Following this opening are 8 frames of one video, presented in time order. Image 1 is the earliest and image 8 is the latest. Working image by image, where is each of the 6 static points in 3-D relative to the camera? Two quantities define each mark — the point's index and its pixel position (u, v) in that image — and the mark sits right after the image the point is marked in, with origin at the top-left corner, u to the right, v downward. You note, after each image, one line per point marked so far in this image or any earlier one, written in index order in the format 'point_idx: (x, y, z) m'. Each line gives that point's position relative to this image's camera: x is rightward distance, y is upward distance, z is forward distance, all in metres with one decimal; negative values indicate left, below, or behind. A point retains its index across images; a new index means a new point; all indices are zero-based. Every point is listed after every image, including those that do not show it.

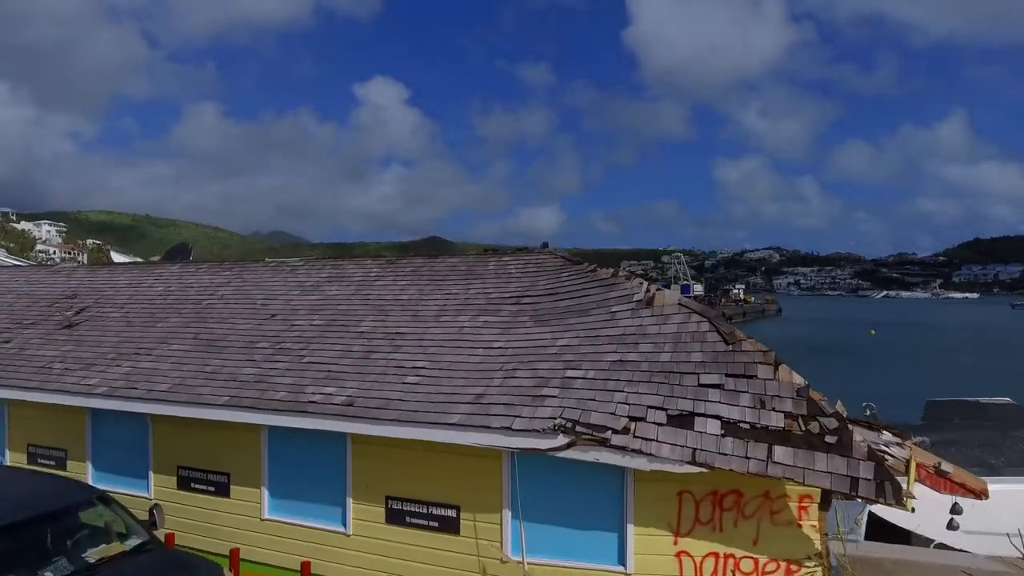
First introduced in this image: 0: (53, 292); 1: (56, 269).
0: (-4.8, -0.1, +7.2) m
1: (-5.3, +0.2, +7.9) m
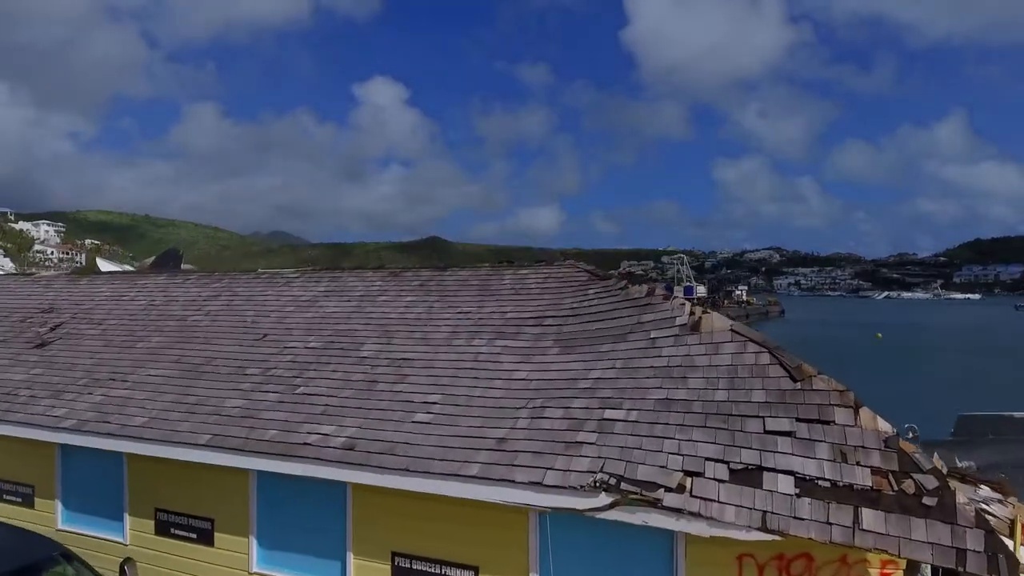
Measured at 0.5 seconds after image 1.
0: (-4.7, -0.1, +6.9) m
1: (-5.2, +0.1, +7.6) m
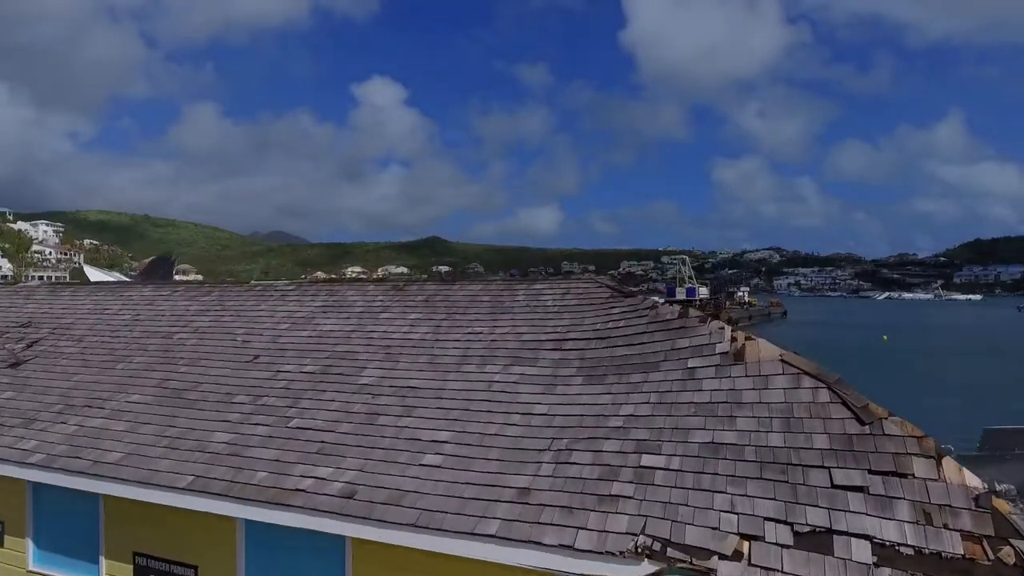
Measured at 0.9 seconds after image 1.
0: (-4.7, -0.2, +6.6) m
1: (-5.1, 0.0, +7.3) m
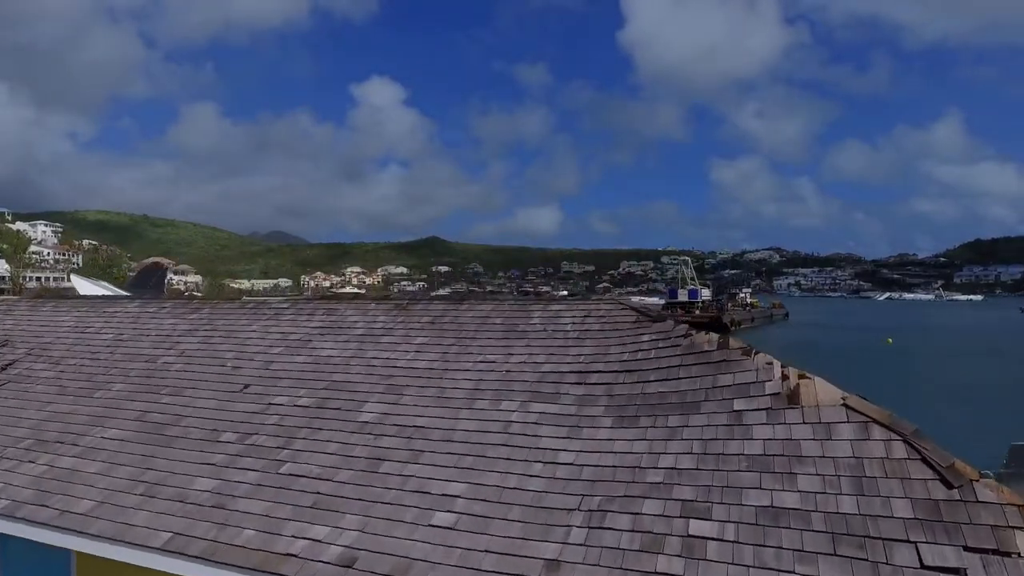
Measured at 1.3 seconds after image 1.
0: (-4.6, -0.3, +6.3) m
1: (-5.1, -0.1, +7.0) m
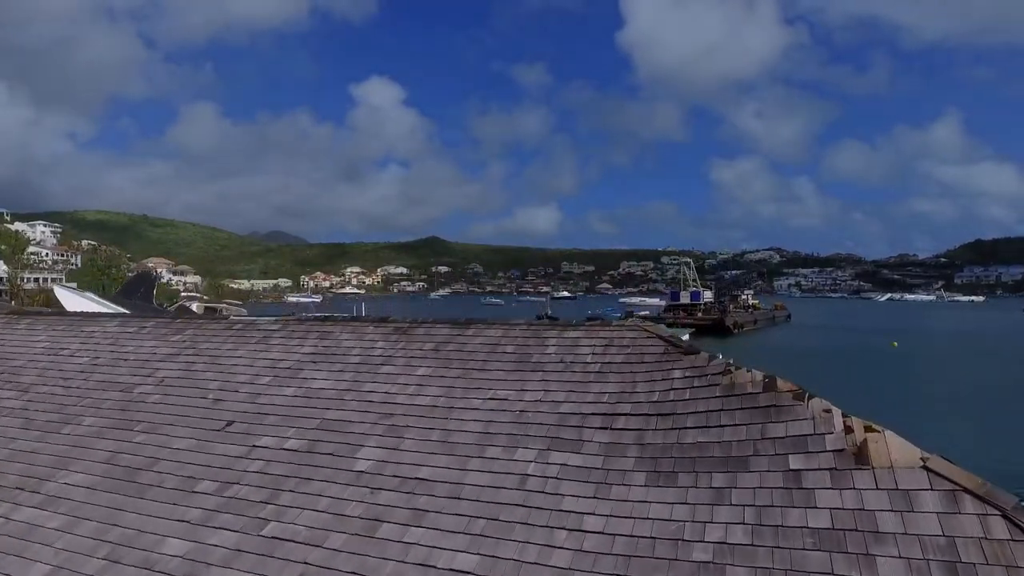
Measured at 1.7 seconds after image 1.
0: (-4.6, -0.4, +6.1) m
1: (-5.0, -0.1, +6.8) m
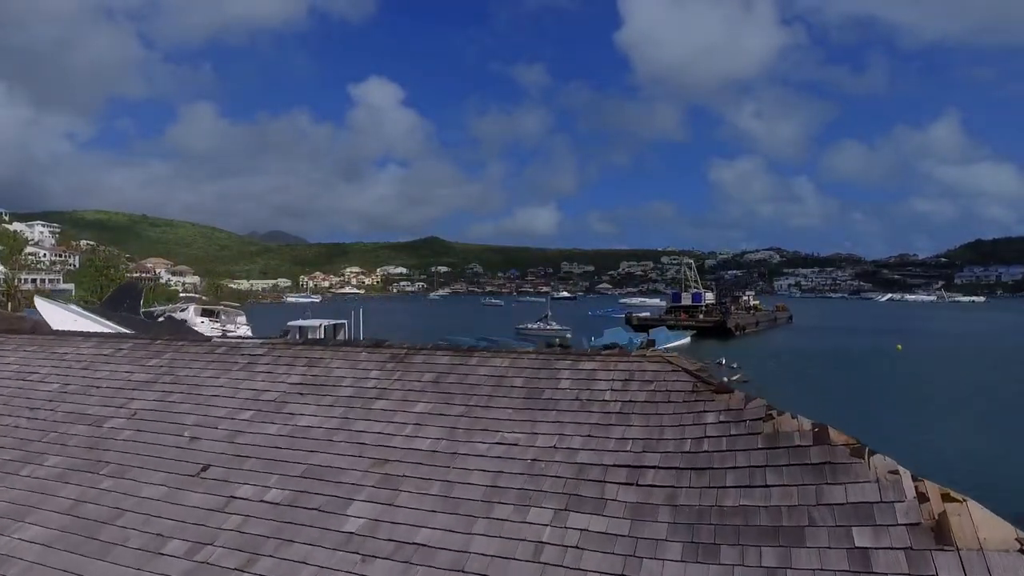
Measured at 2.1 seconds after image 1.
0: (-4.6, -0.5, +5.8) m
1: (-5.0, -0.2, +6.5) m
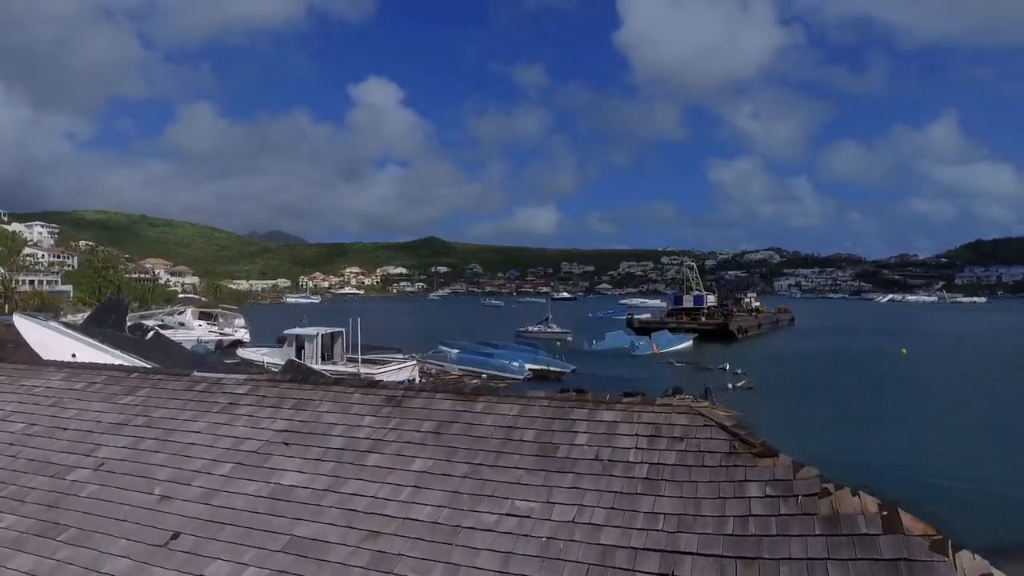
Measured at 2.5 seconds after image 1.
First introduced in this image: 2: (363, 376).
0: (-4.5, -0.6, +5.6) m
1: (-5.0, -0.3, +6.3) m
2: (-2.2, -1.3, +10.2) m
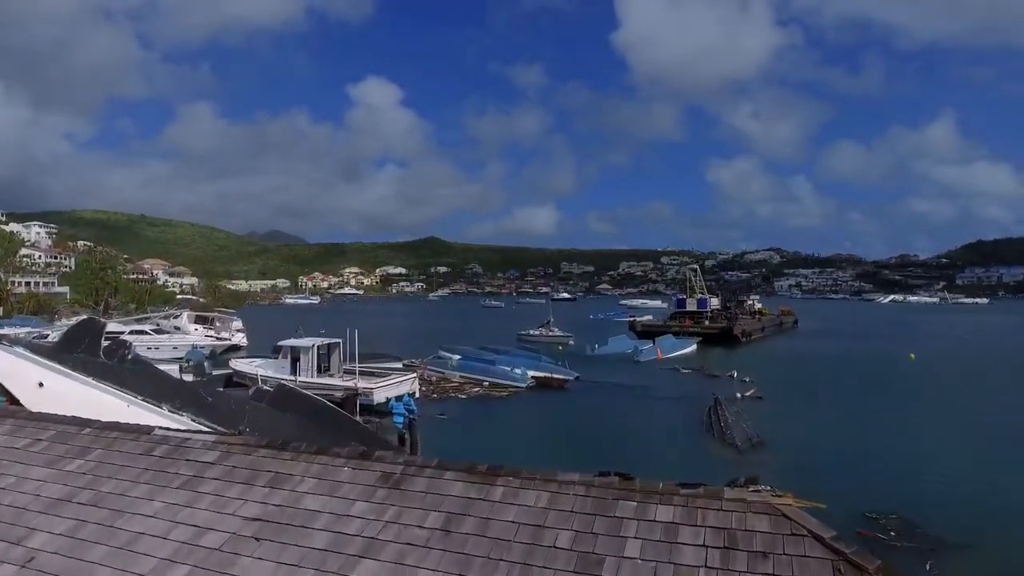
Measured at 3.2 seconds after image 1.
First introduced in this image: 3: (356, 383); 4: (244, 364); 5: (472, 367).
0: (-4.5, -0.7, +5.1) m
1: (-4.9, -0.5, +5.8) m
2: (-2.1, -1.4, +9.7) m
3: (-2.2, -1.4, +10.0) m
4: (-4.4, -1.2, +11.3) m
5: (-1.1, -2.1, +18.1) m
